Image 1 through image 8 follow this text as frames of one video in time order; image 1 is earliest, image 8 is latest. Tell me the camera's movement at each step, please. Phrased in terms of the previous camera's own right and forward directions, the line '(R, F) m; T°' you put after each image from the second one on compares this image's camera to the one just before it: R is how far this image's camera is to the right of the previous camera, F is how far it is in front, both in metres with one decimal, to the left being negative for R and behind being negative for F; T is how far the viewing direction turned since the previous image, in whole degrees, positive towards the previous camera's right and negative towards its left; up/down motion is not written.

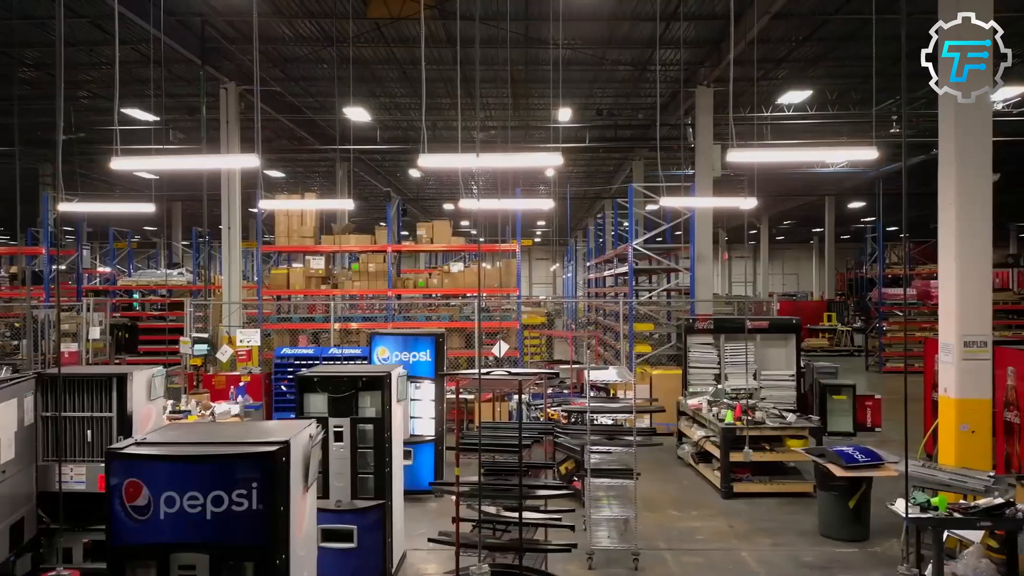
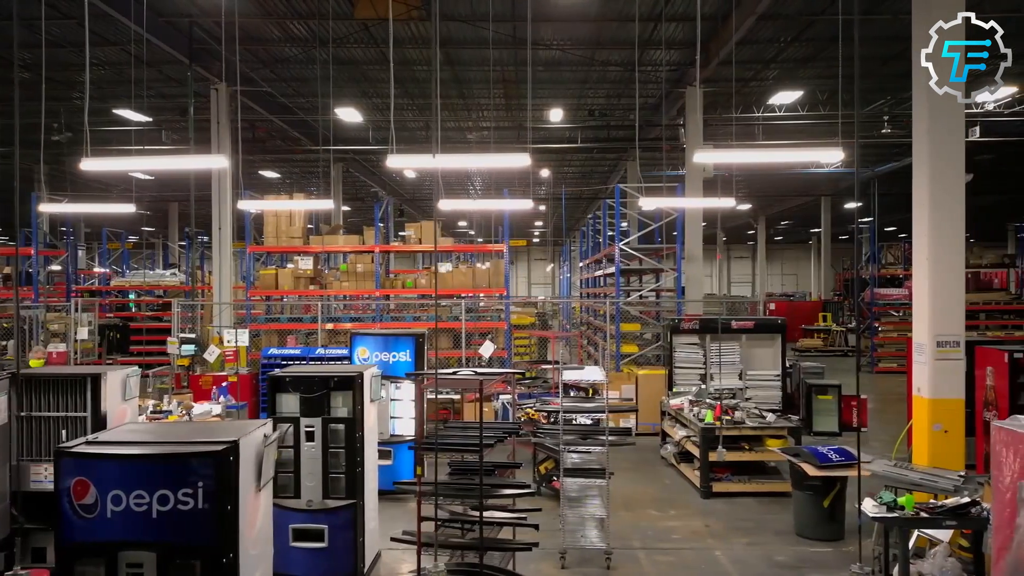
(+0.2, 0.0) m; 0°
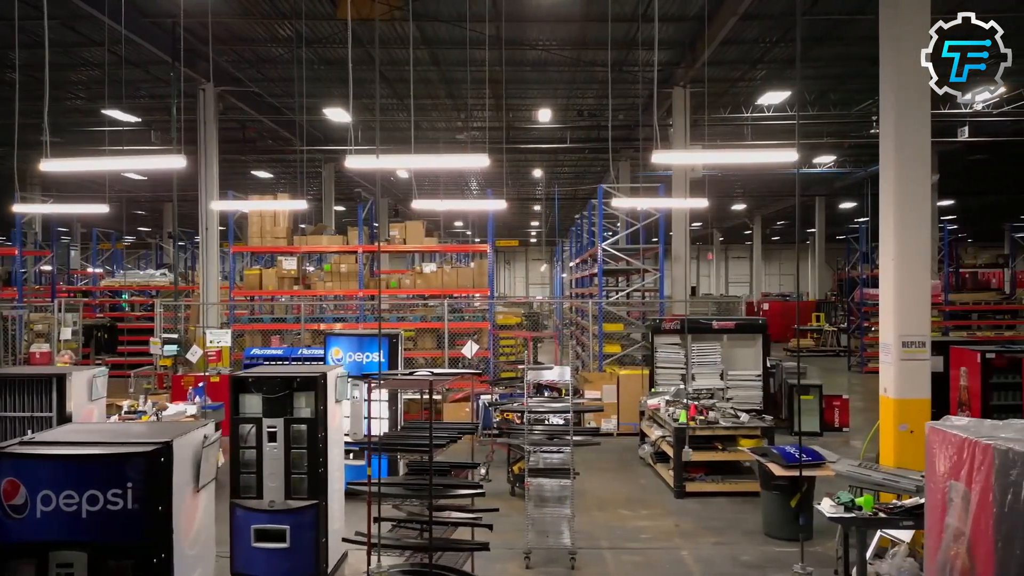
(+0.3, 0.0) m; 0°
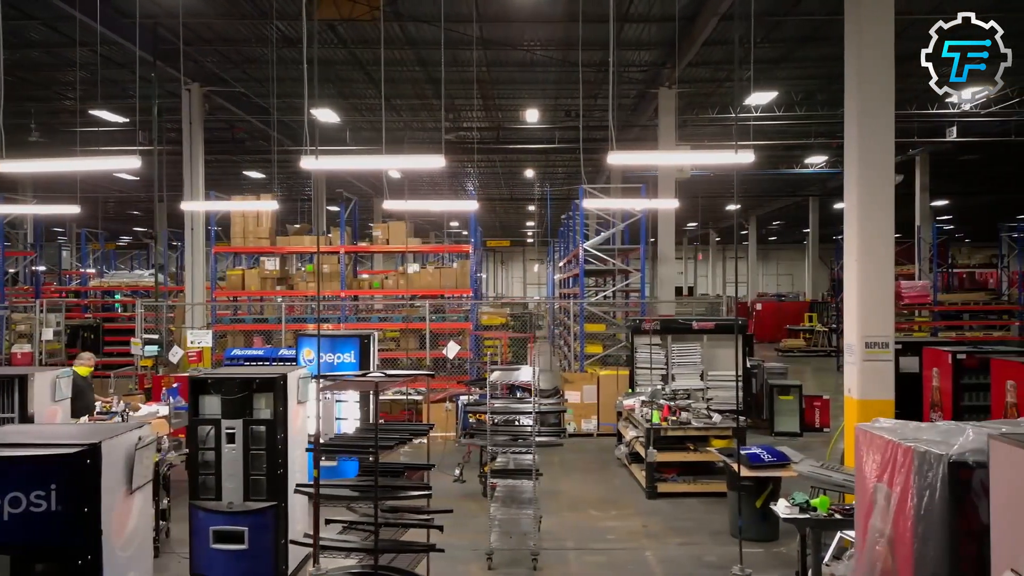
(+0.3, 0.0) m; 0°
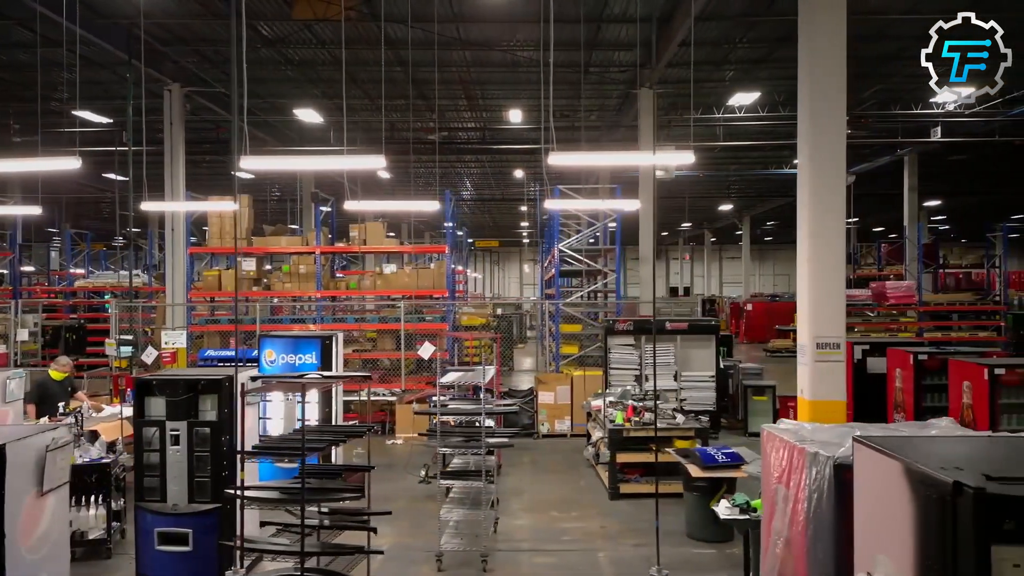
(+0.4, 0.0) m; 0°
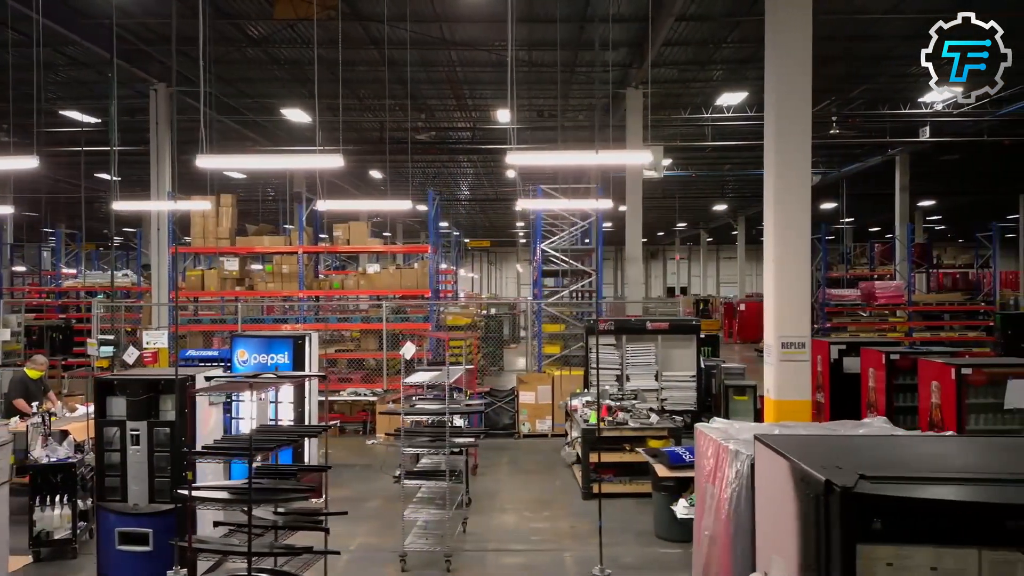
(+0.3, 0.0) m; 0°
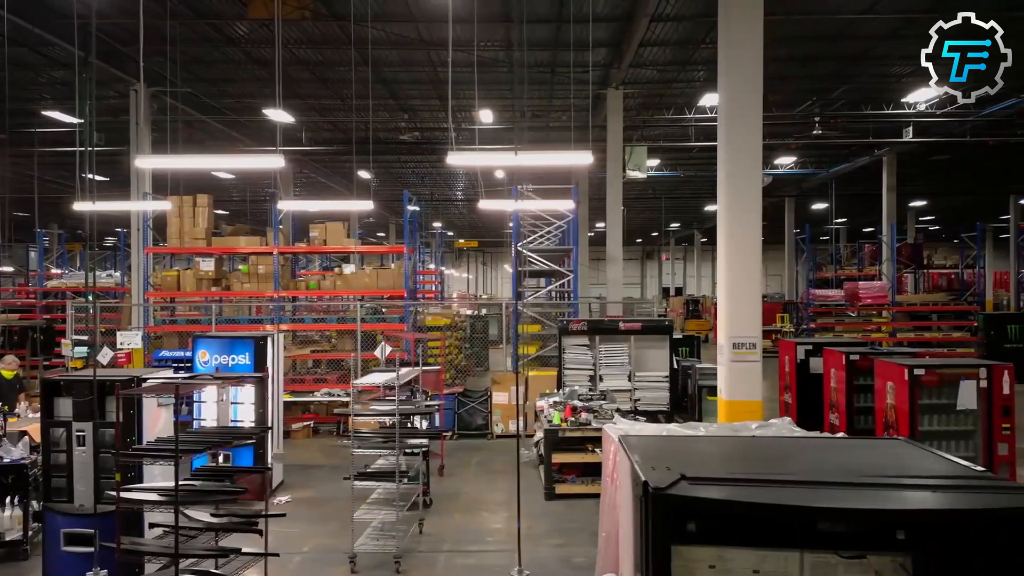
(+0.4, 0.0) m; 0°
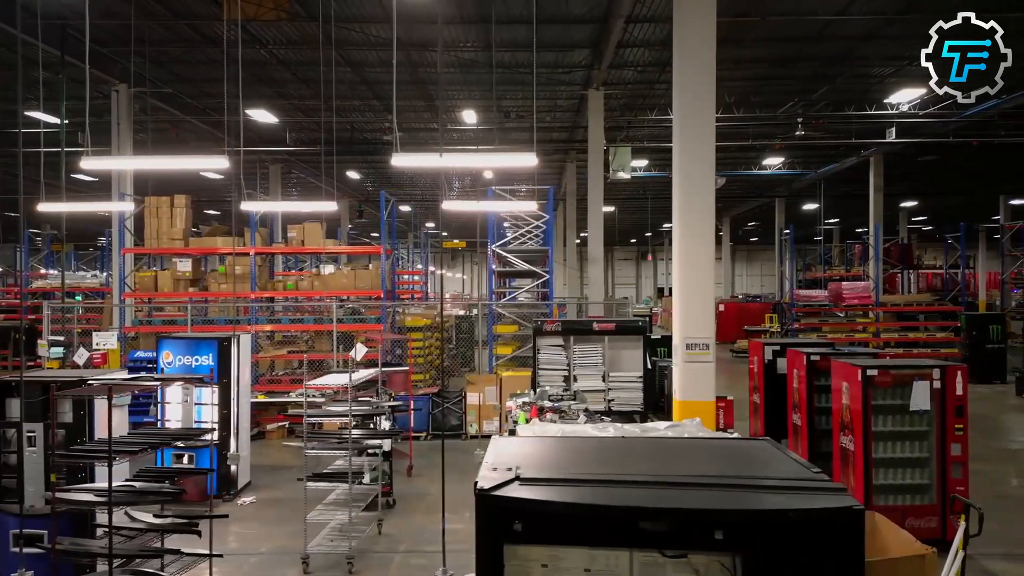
(+0.4, 0.0) m; 0°
